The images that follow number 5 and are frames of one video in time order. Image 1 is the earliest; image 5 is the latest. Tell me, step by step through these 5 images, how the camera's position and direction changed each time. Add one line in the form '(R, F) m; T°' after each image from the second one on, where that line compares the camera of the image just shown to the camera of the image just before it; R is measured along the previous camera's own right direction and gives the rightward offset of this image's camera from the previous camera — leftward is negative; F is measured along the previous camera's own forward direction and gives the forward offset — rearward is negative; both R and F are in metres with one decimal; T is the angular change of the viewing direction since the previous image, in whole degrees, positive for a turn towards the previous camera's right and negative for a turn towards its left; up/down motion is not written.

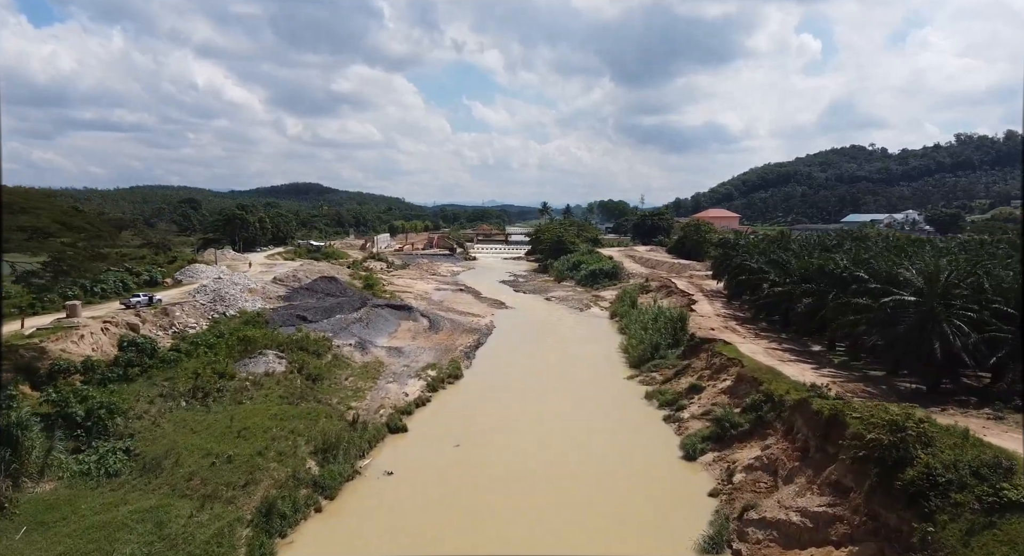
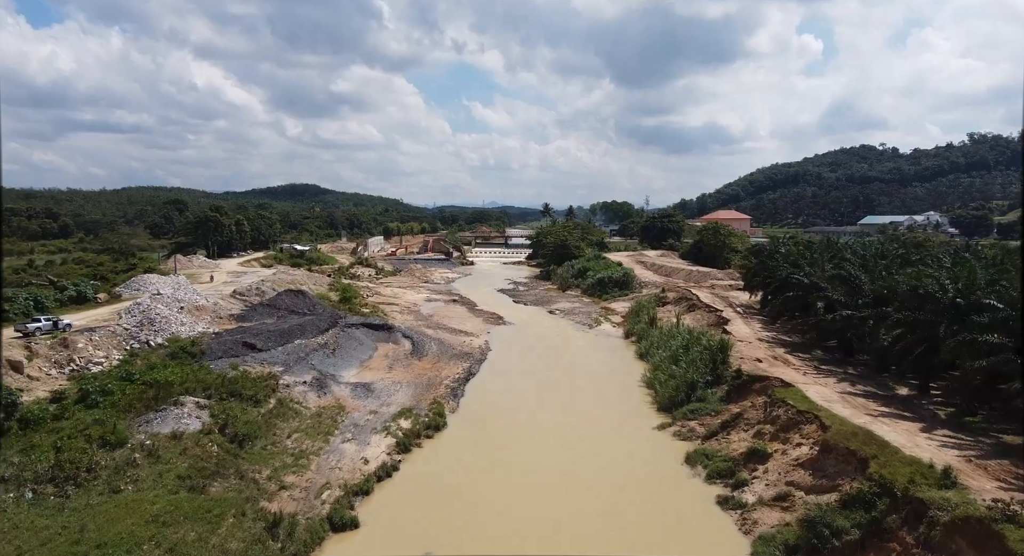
(+0.1, +4.7) m; 0°
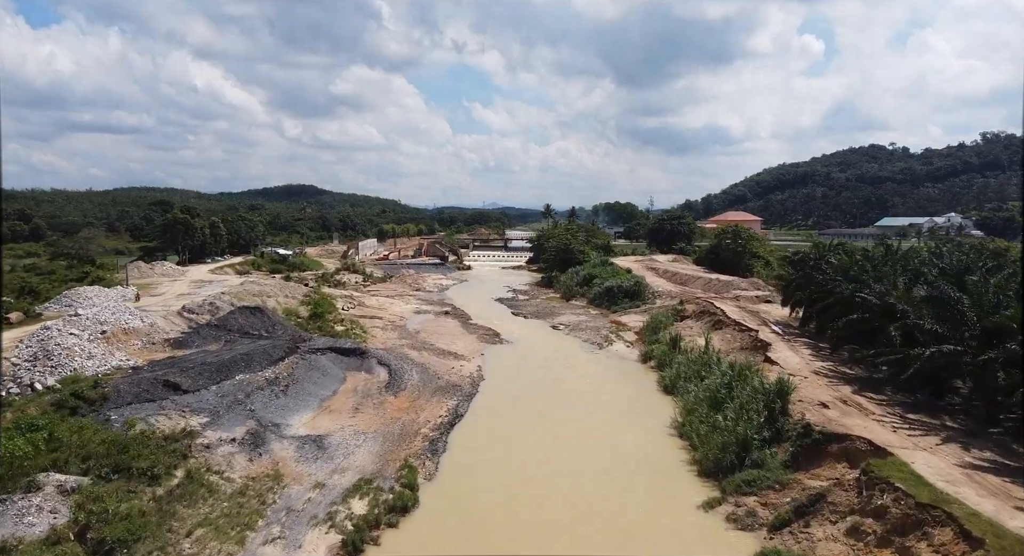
(+0.1, +4.2) m; 0°
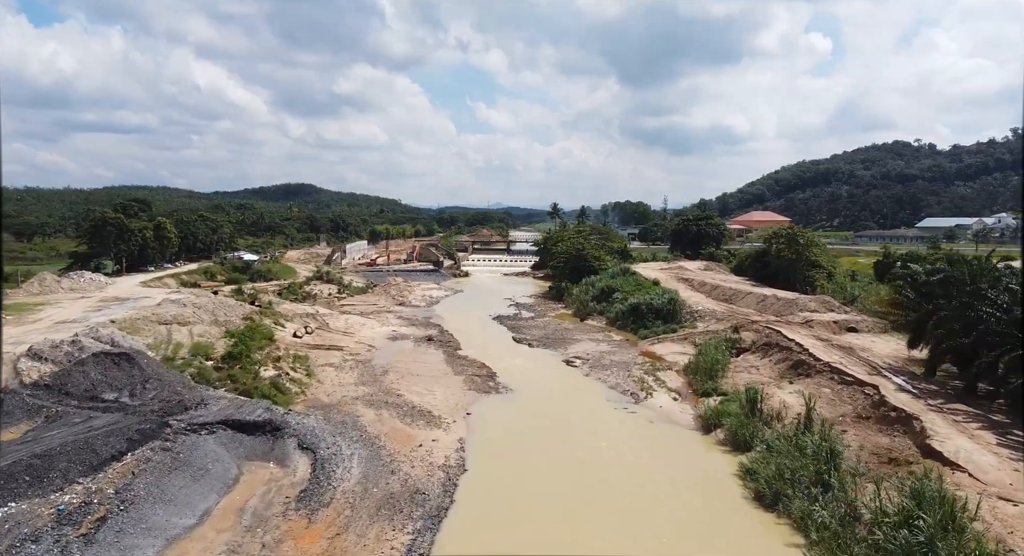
(+0.2, +7.7) m; 0°
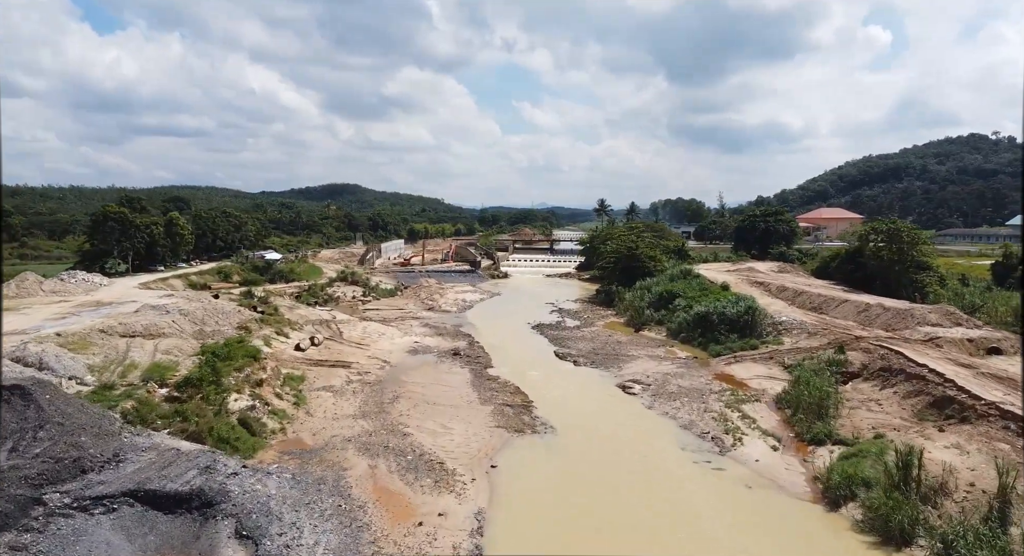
(+0.1, +4.7) m; -5°
